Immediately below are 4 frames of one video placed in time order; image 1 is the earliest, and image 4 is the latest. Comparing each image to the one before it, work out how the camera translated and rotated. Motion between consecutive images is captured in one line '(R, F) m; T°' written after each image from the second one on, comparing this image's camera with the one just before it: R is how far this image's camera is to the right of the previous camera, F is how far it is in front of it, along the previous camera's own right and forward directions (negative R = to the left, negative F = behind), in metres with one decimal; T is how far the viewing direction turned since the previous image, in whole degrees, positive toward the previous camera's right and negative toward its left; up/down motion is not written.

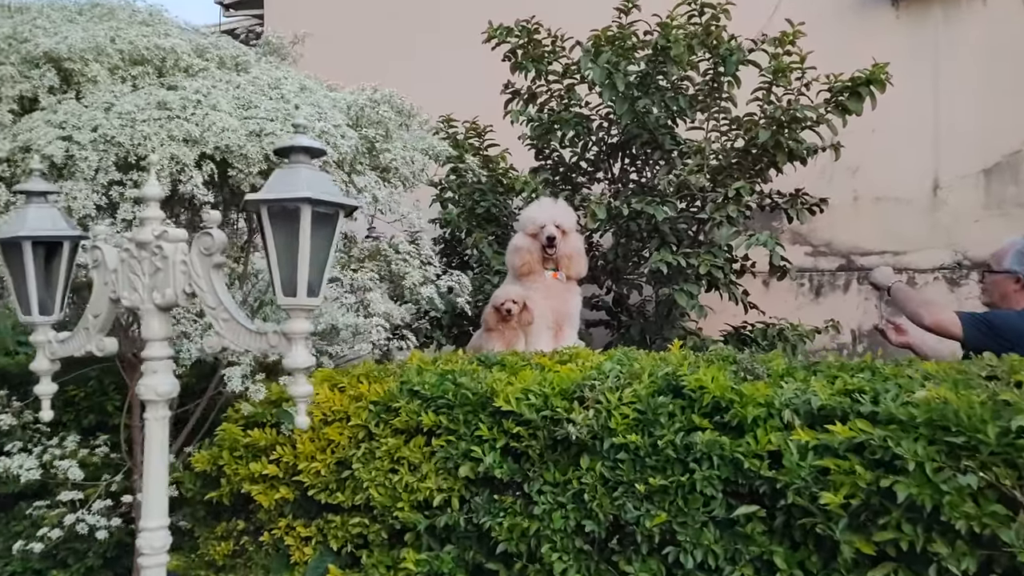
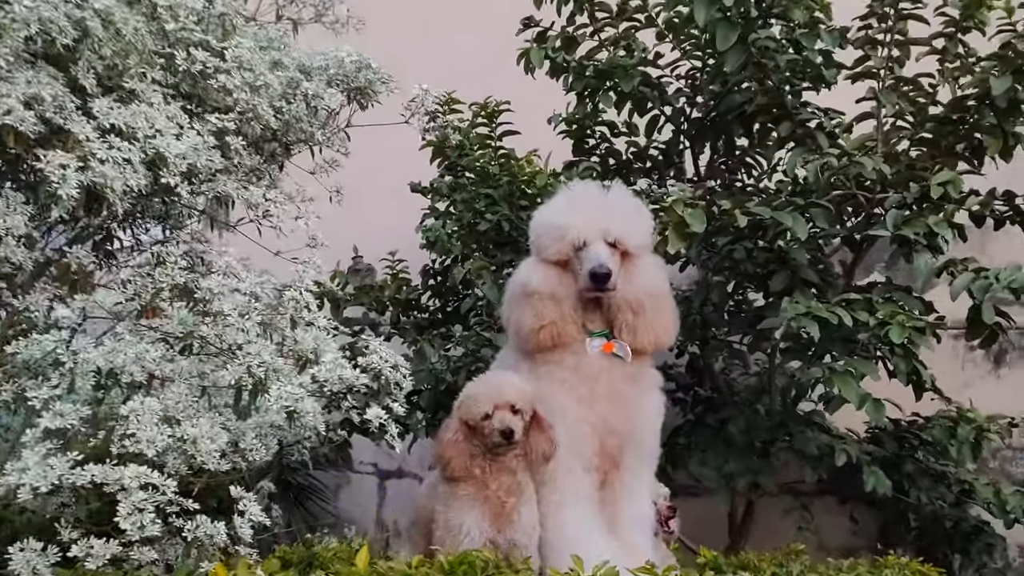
(+0.1, +2.1) m; -3°
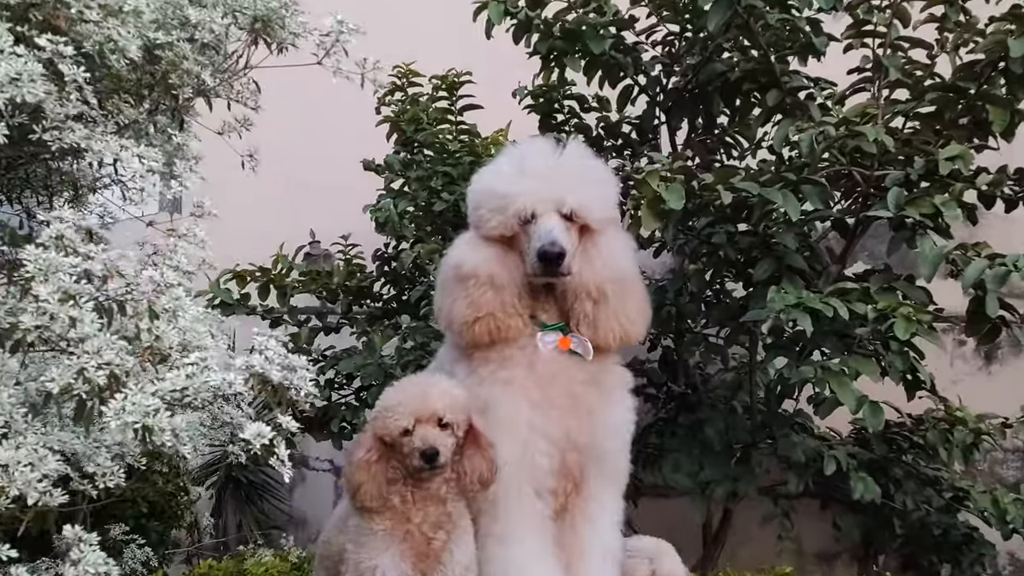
(+0.1, +0.3) m; +2°
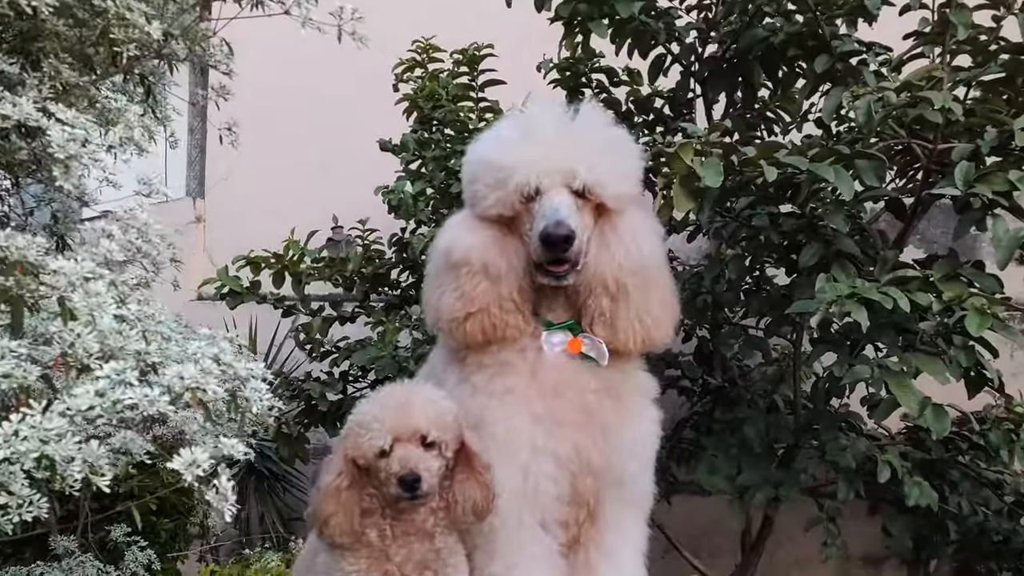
(0.0, +0.2) m; -2°
